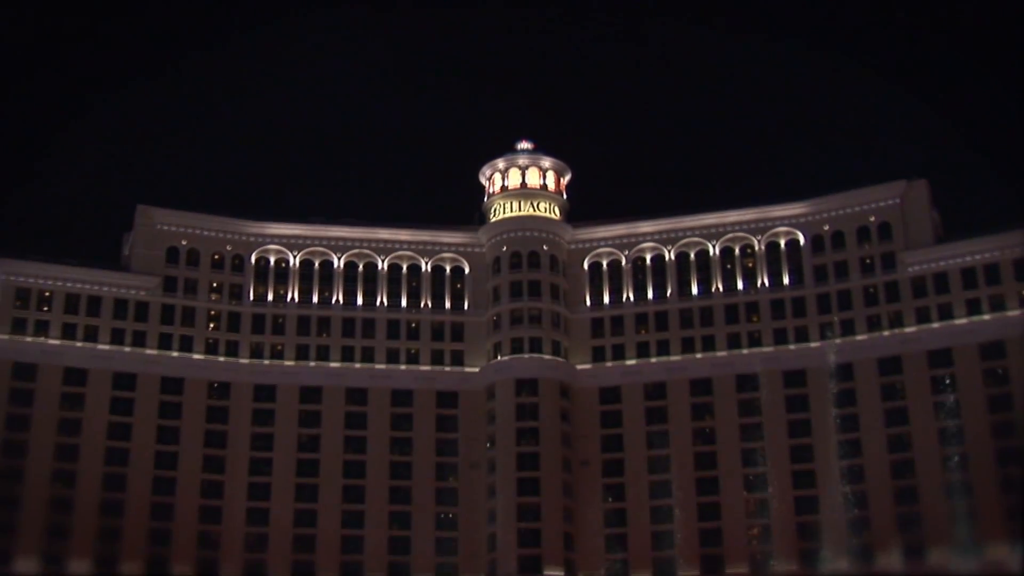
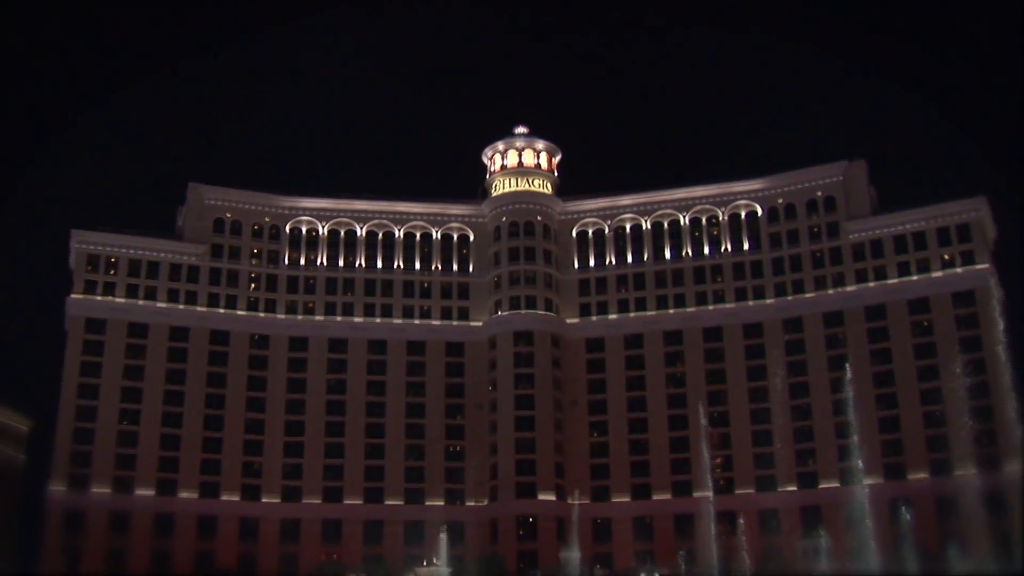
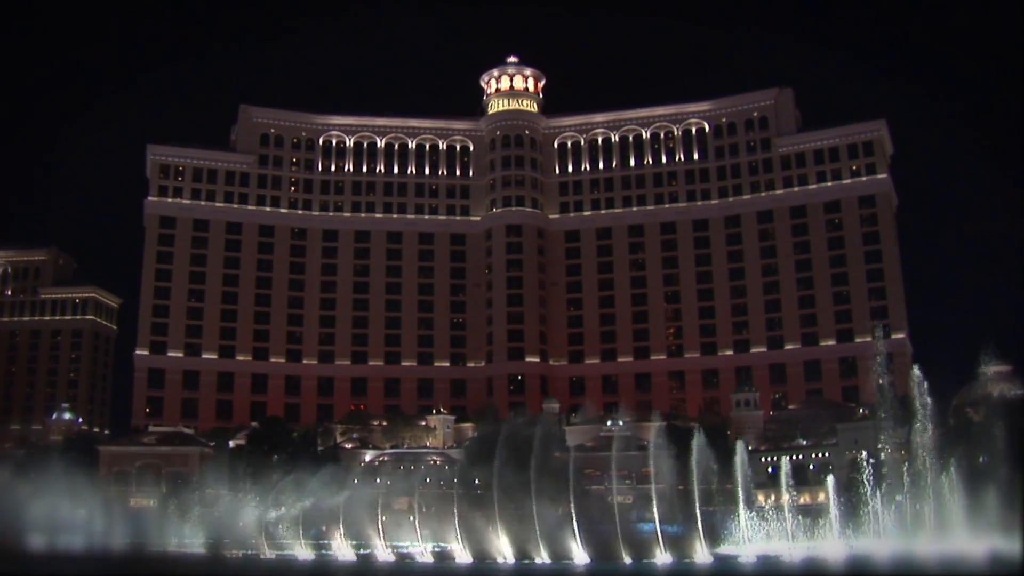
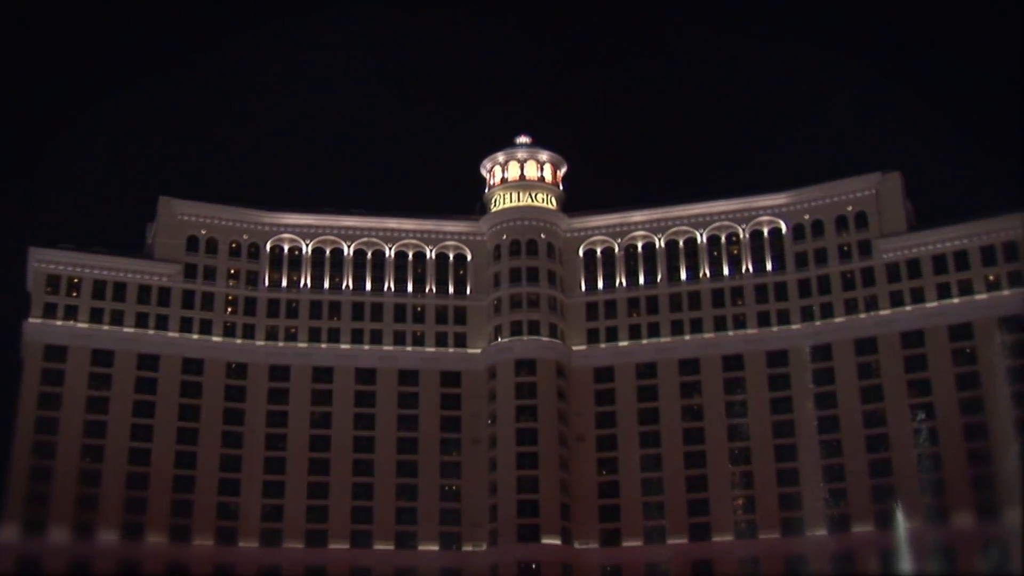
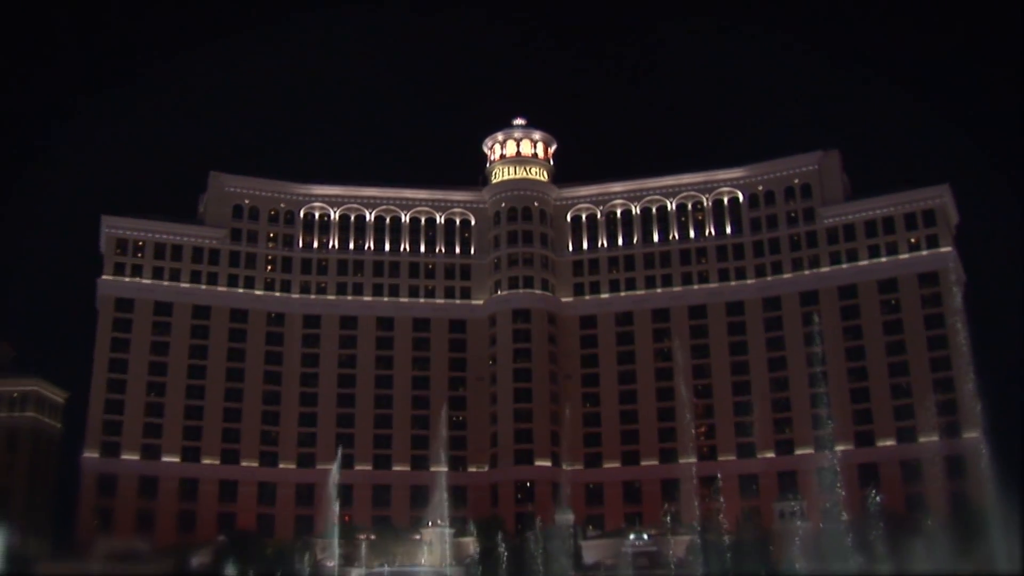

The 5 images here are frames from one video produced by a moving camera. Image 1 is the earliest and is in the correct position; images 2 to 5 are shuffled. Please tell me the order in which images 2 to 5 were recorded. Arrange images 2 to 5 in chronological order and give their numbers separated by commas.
4, 2, 5, 3
